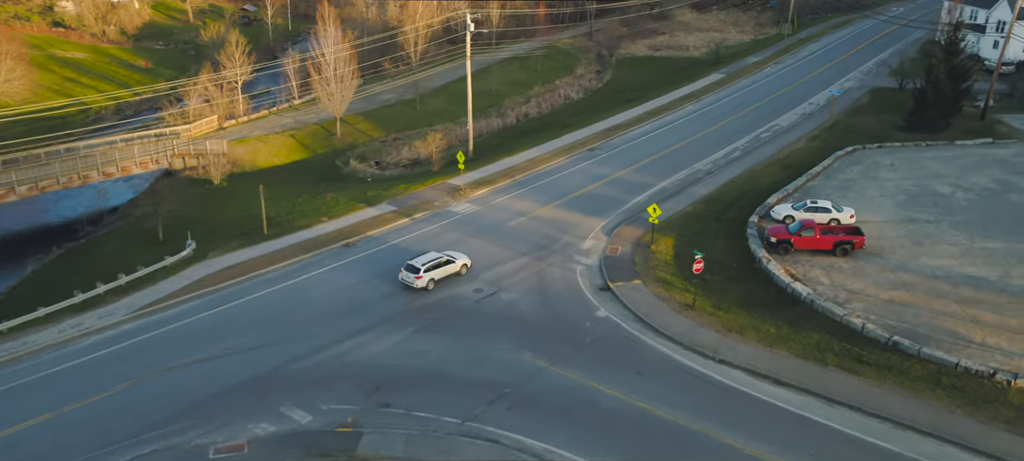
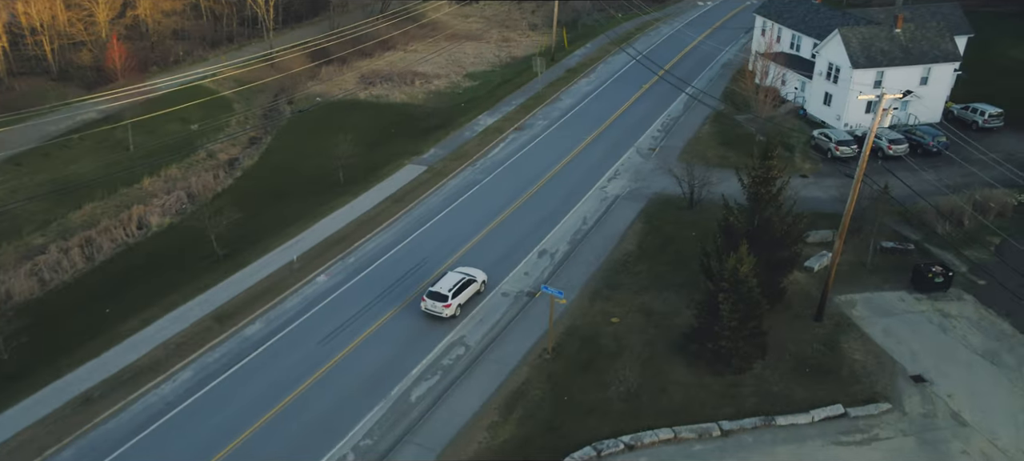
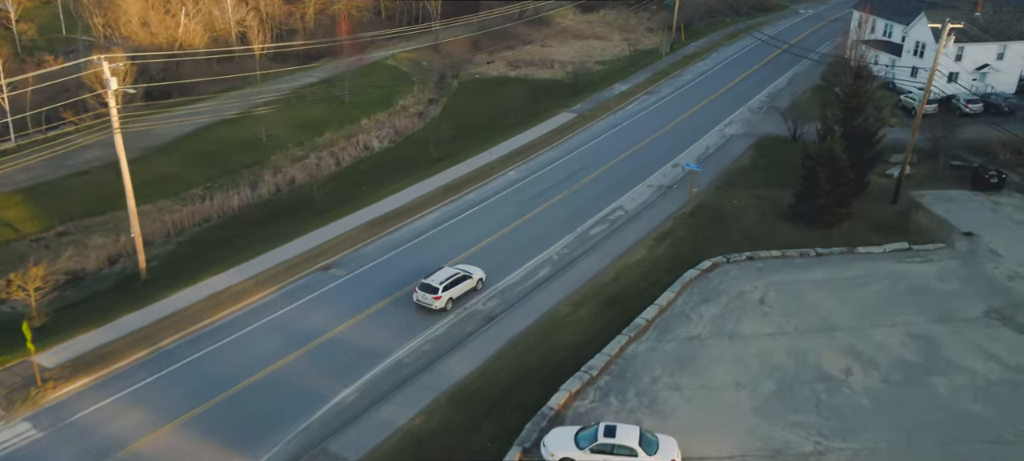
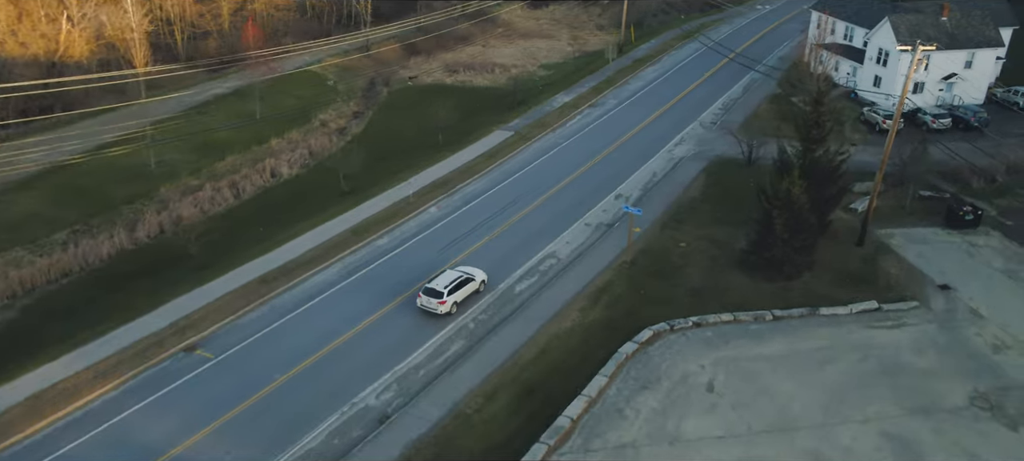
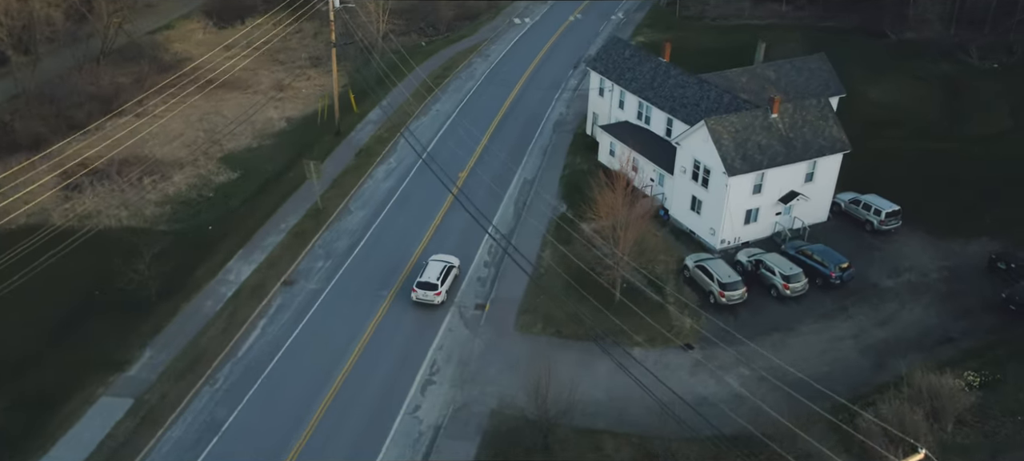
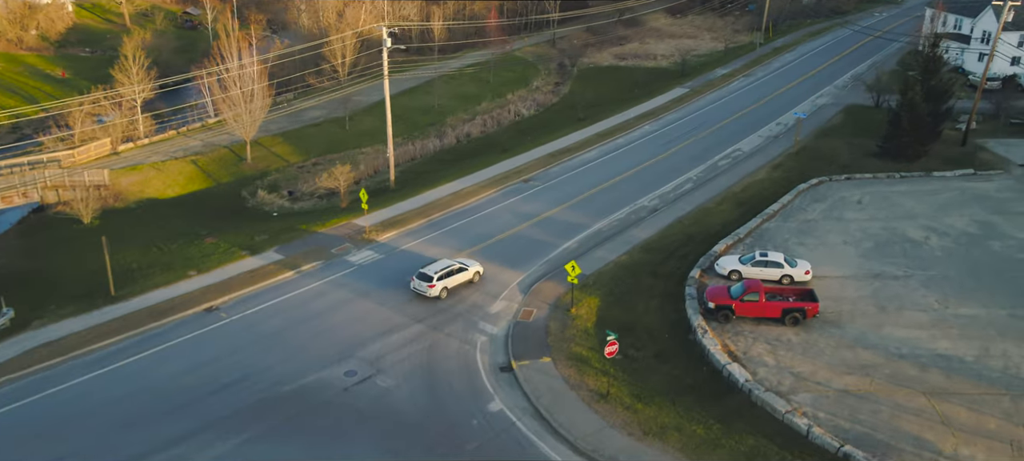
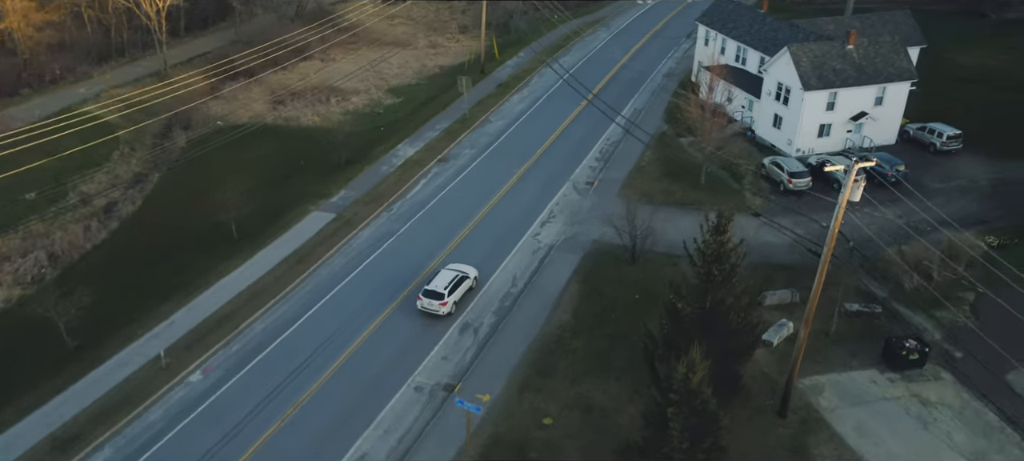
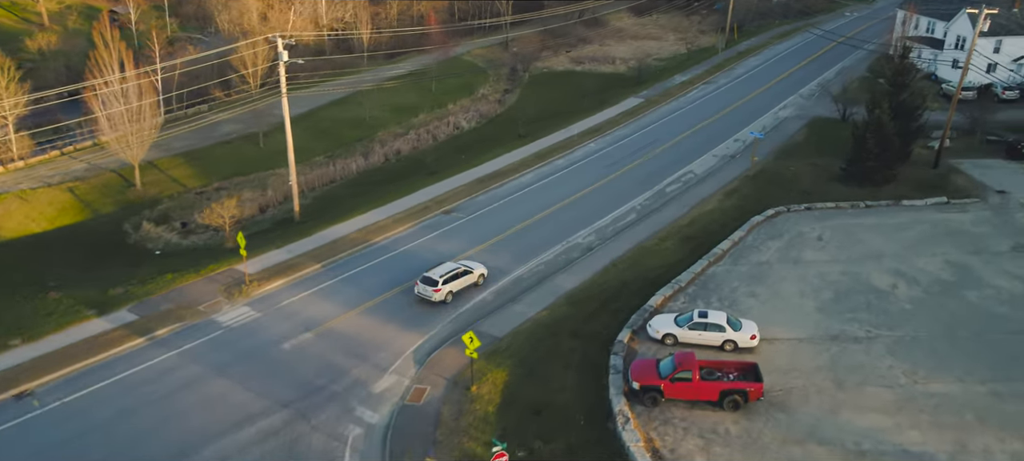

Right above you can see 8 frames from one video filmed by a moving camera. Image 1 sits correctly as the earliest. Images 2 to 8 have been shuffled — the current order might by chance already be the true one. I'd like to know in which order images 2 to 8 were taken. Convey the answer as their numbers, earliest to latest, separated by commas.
6, 8, 3, 4, 2, 7, 5
